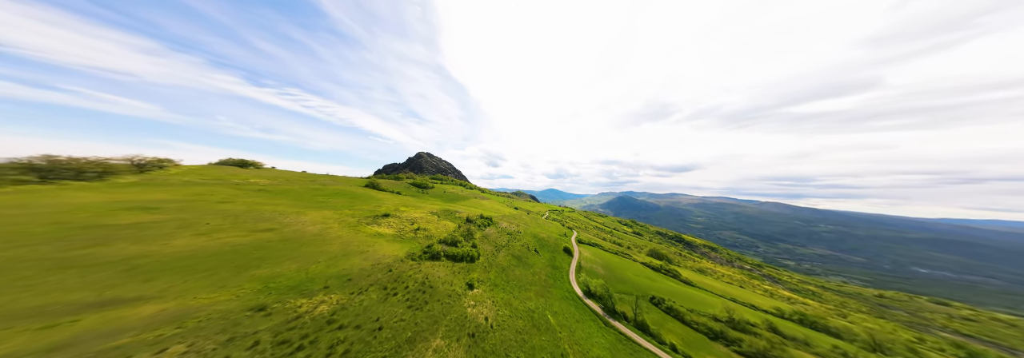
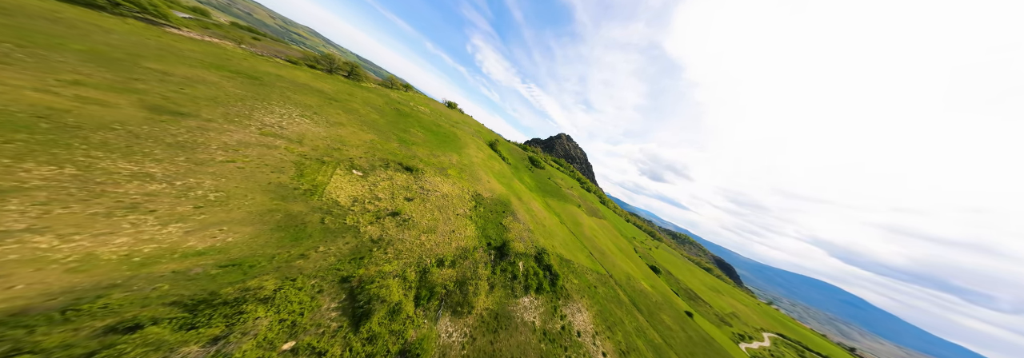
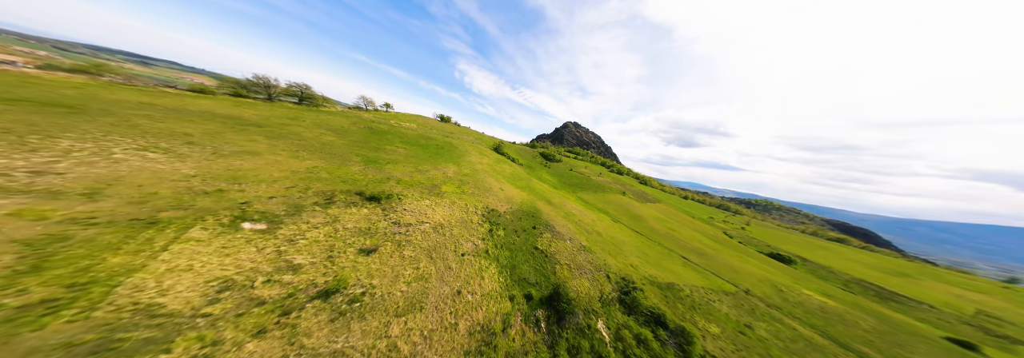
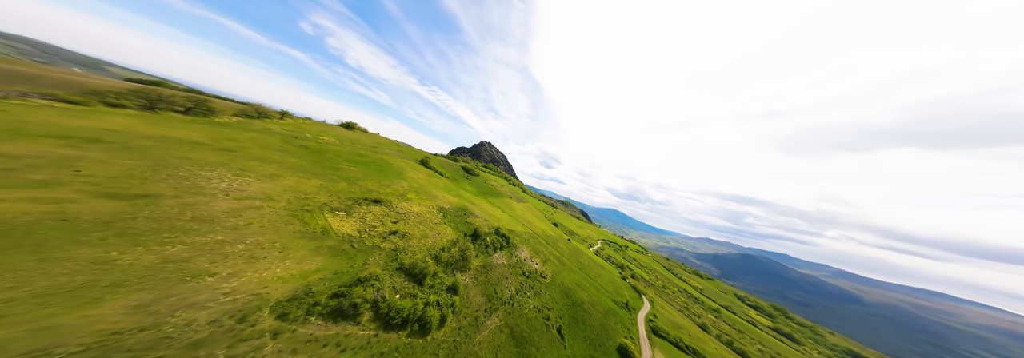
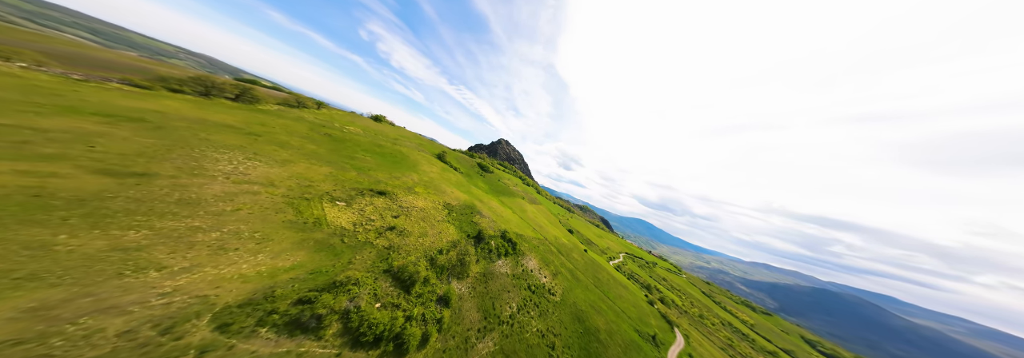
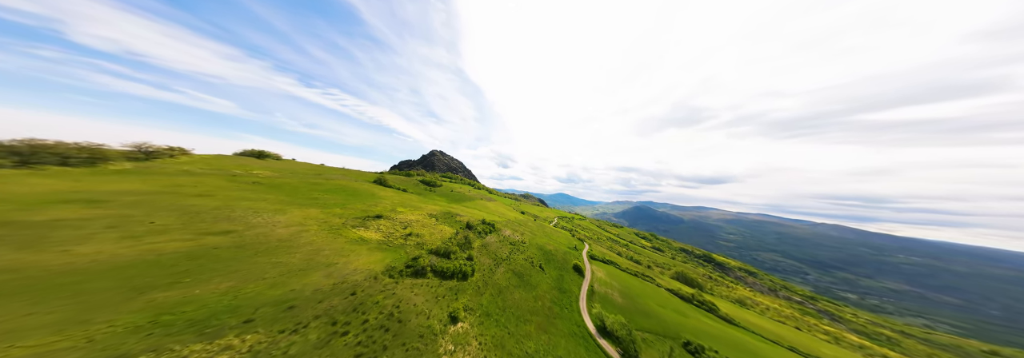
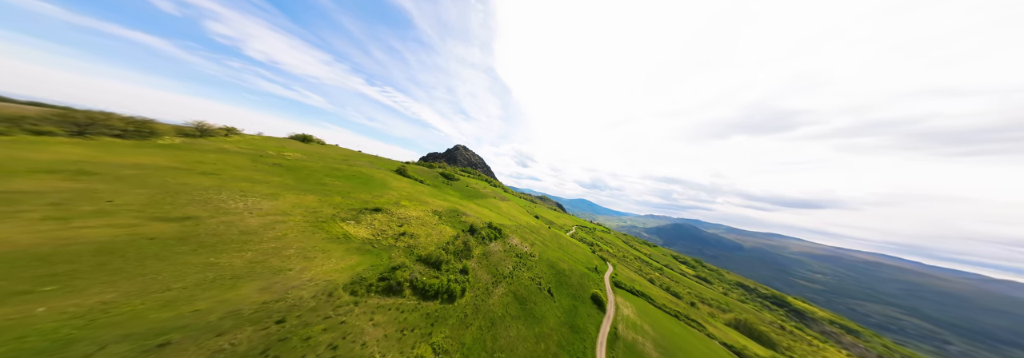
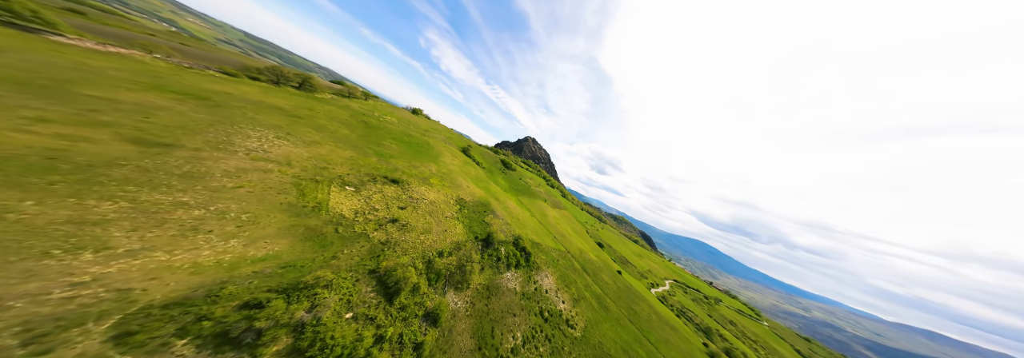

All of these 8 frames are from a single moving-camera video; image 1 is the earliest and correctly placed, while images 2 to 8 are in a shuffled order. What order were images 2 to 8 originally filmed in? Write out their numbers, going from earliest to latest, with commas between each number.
6, 7, 4, 5, 8, 2, 3
